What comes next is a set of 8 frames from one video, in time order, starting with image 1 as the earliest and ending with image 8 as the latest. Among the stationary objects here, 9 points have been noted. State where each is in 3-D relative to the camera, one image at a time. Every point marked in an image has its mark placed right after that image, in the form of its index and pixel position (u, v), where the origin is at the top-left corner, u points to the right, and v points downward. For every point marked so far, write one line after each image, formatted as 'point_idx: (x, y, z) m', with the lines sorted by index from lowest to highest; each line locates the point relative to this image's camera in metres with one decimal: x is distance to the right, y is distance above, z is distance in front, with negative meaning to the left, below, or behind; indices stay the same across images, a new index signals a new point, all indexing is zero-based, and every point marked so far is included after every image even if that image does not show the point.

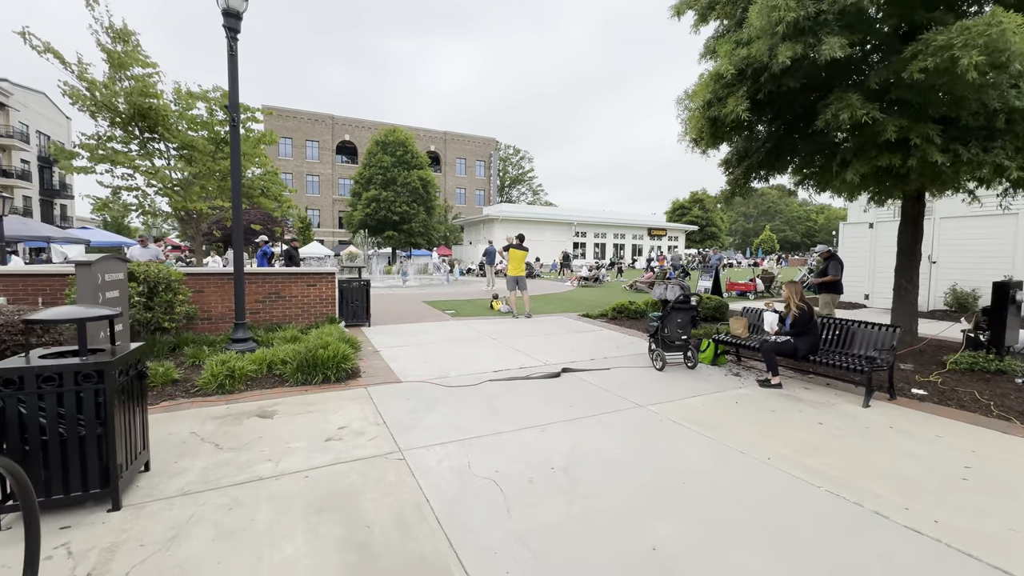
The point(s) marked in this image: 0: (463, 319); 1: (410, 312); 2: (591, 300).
0: (-1.1, -0.7, +10.4) m
1: (-2.5, -0.6, +11.0) m
2: (+2.6, -0.4, +14.8) m
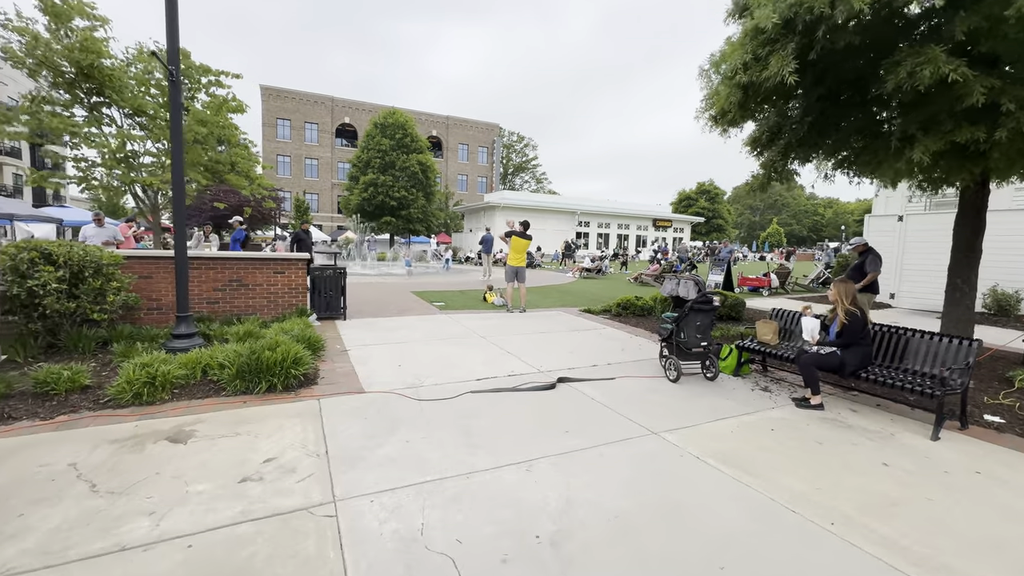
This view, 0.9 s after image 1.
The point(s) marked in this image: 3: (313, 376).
0: (-1.2, -0.5, +9.4) m
1: (-2.6, -0.3, +10.0) m
2: (+2.5, -0.1, +13.8) m
3: (-2.2, -1.0, +4.9) m
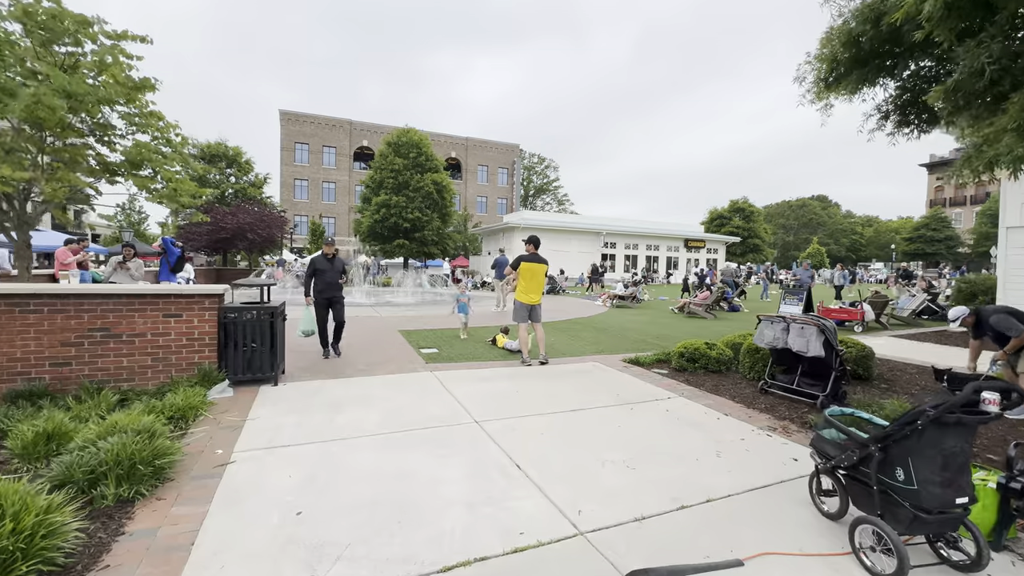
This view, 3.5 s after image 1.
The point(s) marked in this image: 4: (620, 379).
0: (-1.0, -1.1, +6.7) m
1: (-2.4, -1.0, +7.4) m
2: (+2.9, -1.0, +10.9) m
3: (-2.2, -1.4, +2.2) m
4: (+1.5, -1.3, +6.2) m
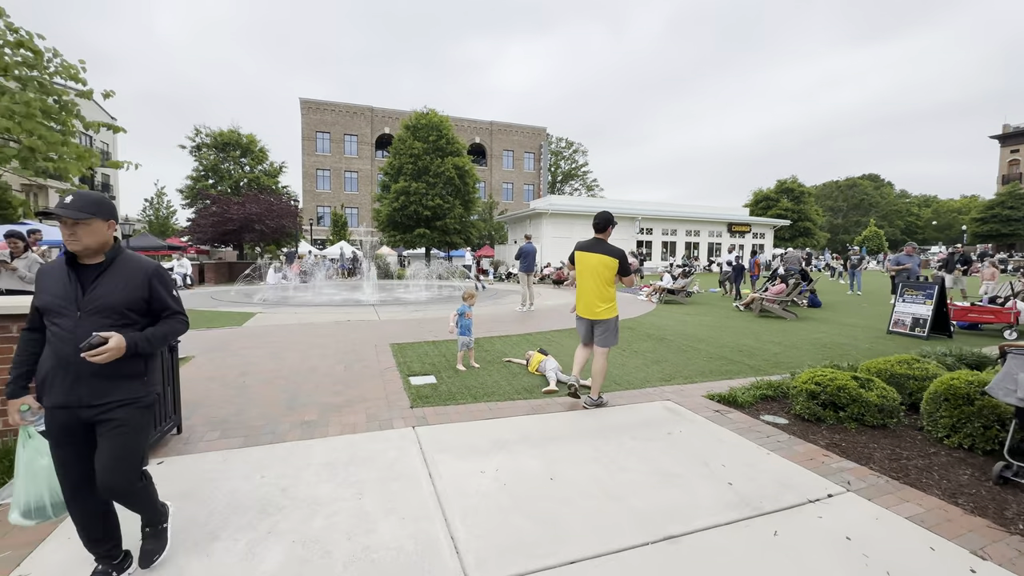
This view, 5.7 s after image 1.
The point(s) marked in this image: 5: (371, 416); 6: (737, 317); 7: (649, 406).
0: (-0.7, -1.2, +4.4) m
1: (-2.0, -1.0, +5.2) m
2: (+3.5, -0.9, +8.4) m
3: (-2.1, -1.5, 0.0) m
4: (+1.8, -1.3, +3.8) m
5: (-1.3, -1.2, +4.1) m
6: (+5.5, -0.7, +11.0) m
7: (+1.4, -1.2, +4.6) m
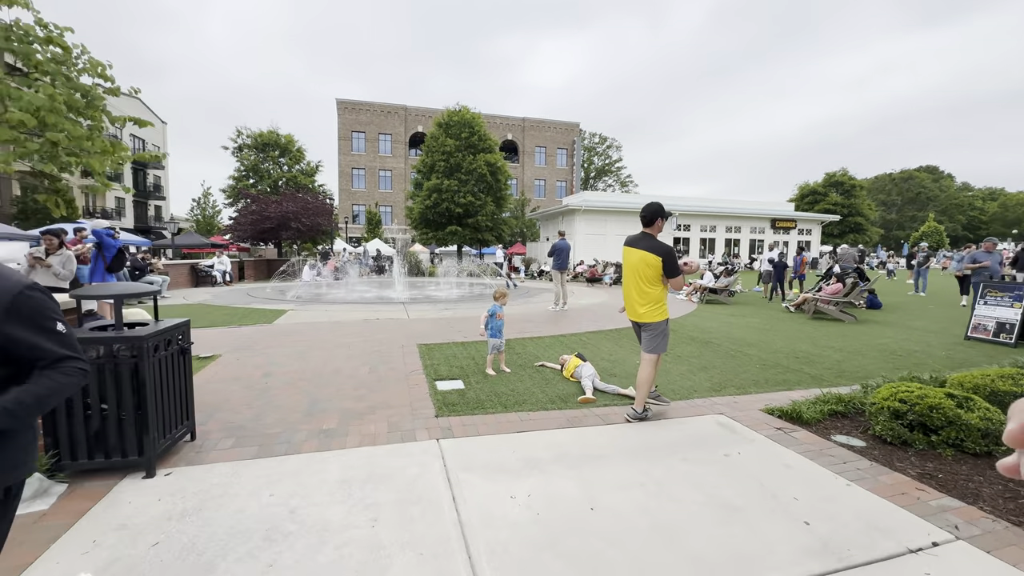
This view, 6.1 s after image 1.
0: (-0.4, -1.1, +4.1) m
1: (-1.7, -1.0, +4.9) m
2: (+4.0, -0.9, +7.7) m
3: (-2.1, -1.6, -0.2) m
4: (+2.0, -1.3, +3.3) m
5: (-1.0, -1.2, +3.8) m
6: (+6.2, -0.7, +10.2) m
7: (+1.7, -1.2, +4.1) m
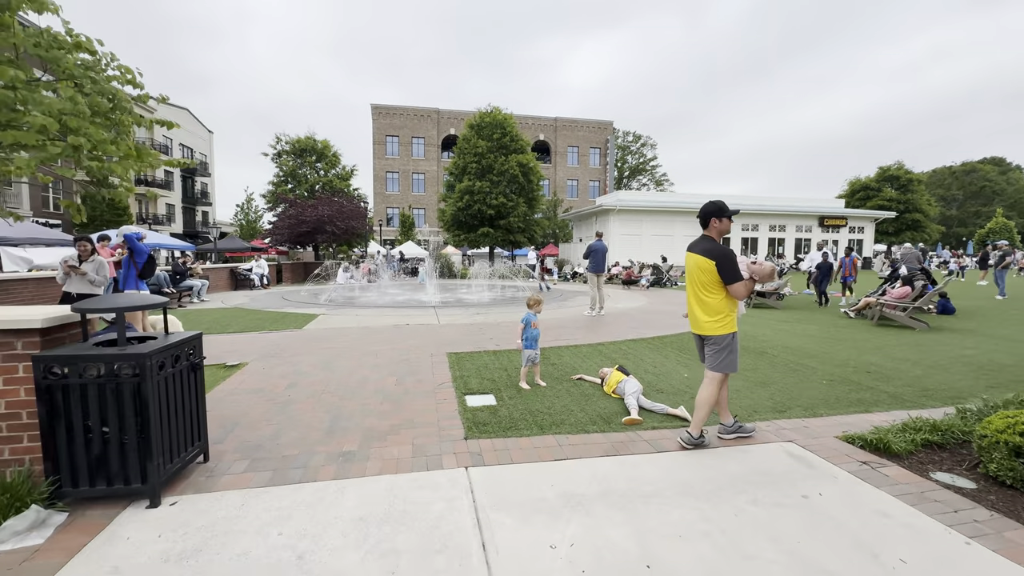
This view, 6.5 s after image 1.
0: (-0.1, -1.2, +3.7) m
1: (-1.3, -1.1, +4.6) m
2: (+4.6, -0.9, +7.0) m
3: (-2.1, -1.6, -0.5) m
4: (+2.2, -1.4, +2.7) m
5: (-0.7, -1.2, +3.5) m
6: (+7.0, -0.8, +9.3) m
7: (+2.0, -1.3, +3.5) m
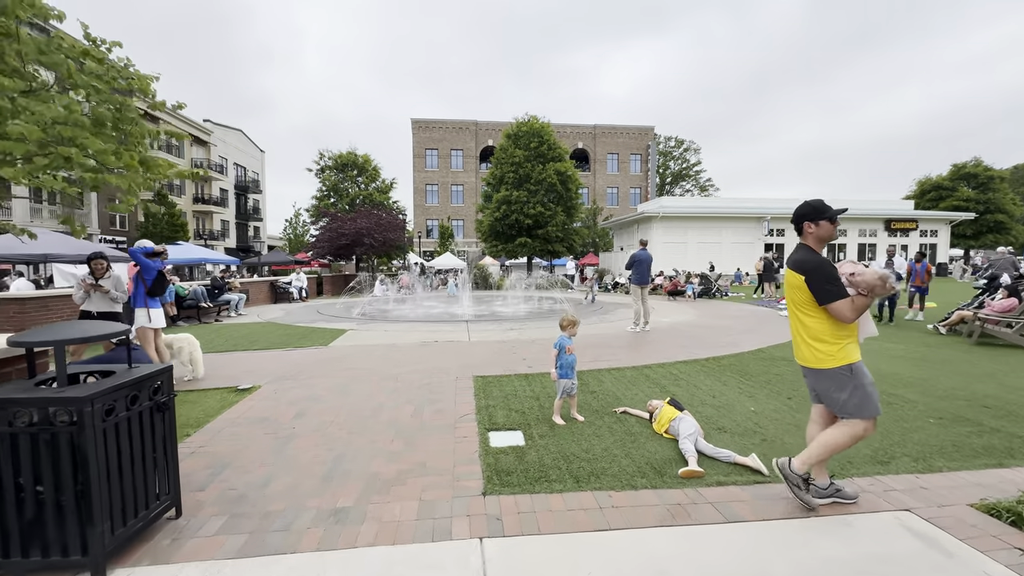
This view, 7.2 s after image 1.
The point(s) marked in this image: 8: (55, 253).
0: (+0.1, -1.4, +3.0) m
1: (-1.0, -1.3, +4.1) m
2: (+5.1, -1.1, +5.9) m
3: (-2.3, -1.7, -0.9) m
4: (+2.3, -1.5, +1.9) m
5: (-0.6, -1.4, +2.8) m
6: (+7.6, -1.0, +8.0) m
7: (+2.2, -1.4, +2.7) m
8: (-11.1, +0.8, +10.9) m
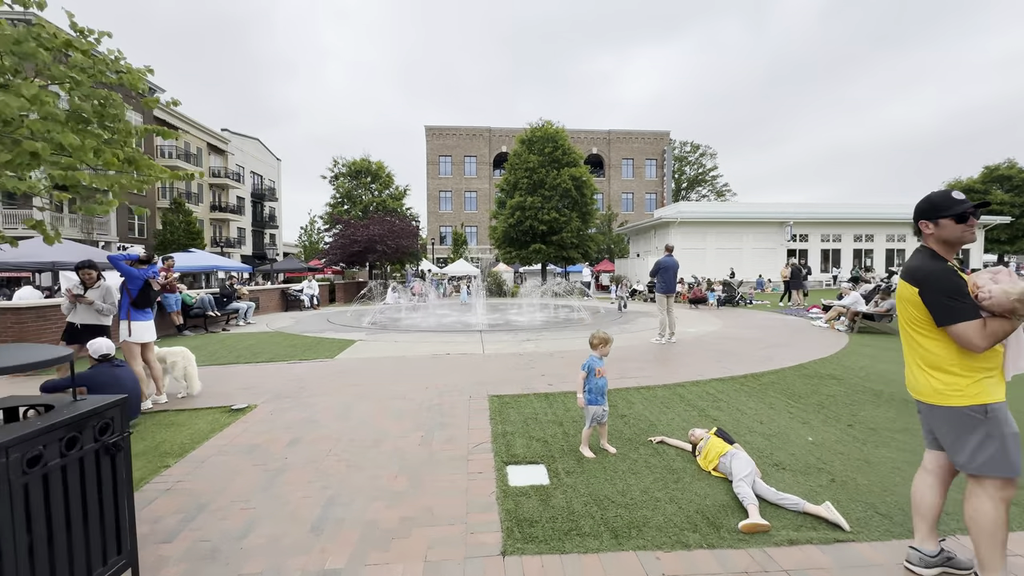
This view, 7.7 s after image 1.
0: (+0.2, -1.4, +2.5) m
1: (-0.9, -1.4, +3.5) m
2: (+5.3, -1.2, +5.2) m
3: (-2.3, -1.7, -1.4) m
4: (+2.4, -1.5, +1.2) m
5: (-0.4, -1.5, +2.3) m
6: (+7.9, -1.1, +7.2) m
7: (+2.3, -1.5, +2.1) m
8: (-10.7, +0.6, +10.7) m
